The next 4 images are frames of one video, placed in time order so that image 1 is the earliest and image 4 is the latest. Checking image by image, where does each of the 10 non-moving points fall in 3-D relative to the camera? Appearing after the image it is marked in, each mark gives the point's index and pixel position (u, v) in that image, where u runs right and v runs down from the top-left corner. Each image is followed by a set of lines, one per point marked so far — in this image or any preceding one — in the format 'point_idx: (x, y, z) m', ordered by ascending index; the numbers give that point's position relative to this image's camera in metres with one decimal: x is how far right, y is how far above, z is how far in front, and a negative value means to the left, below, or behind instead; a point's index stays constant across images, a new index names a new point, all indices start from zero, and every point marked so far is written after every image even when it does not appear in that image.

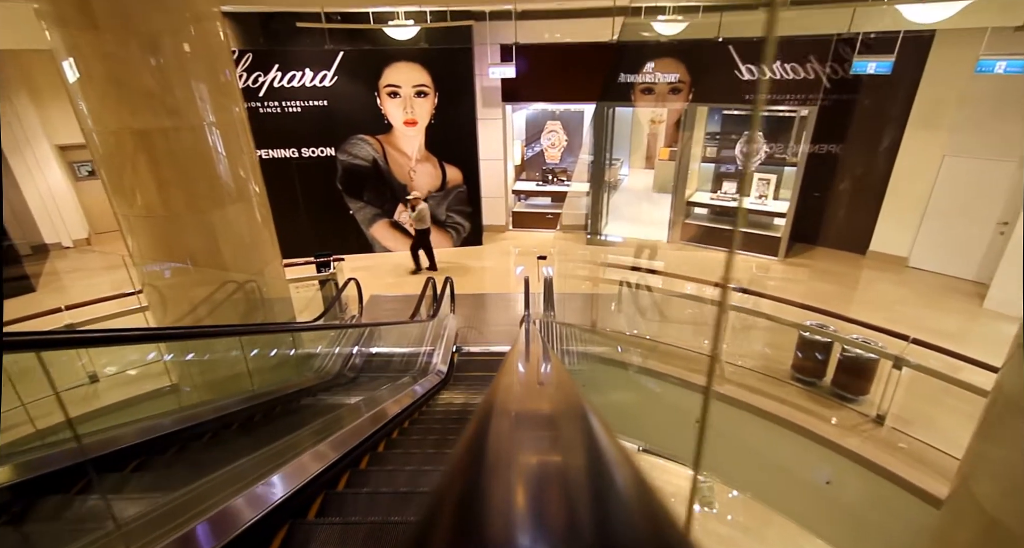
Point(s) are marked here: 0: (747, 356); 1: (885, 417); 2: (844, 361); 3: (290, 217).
0: (+2.6, -0.9, +4.9) m
1: (+3.3, -1.3, +3.9) m
2: (+3.1, -0.8, +4.2) m
3: (-3.5, +0.9, +7.0) m
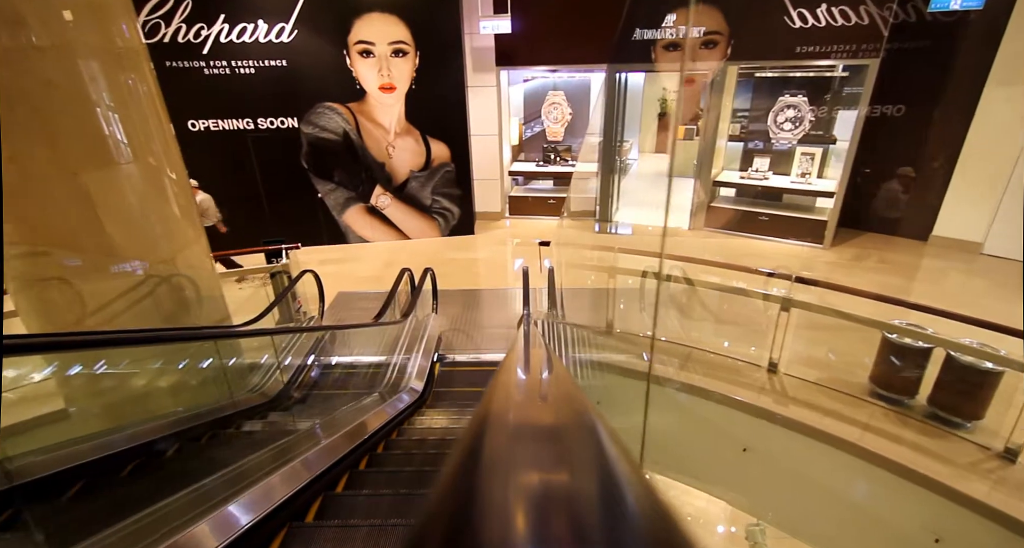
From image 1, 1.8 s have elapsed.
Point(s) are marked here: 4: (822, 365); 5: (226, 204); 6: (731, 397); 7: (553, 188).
0: (+2.6, -0.8, +3.9) m
1: (+3.3, -1.2, +2.9) m
2: (+3.1, -0.7, +3.1) m
3: (-3.6, +1.0, +6.0) m
4: (+2.7, -0.8, +3.8) m
5: (-3.8, +1.0, +5.9) m
6: (+1.8, -1.0, +3.7) m
7: (+0.7, +1.5, +7.8) m
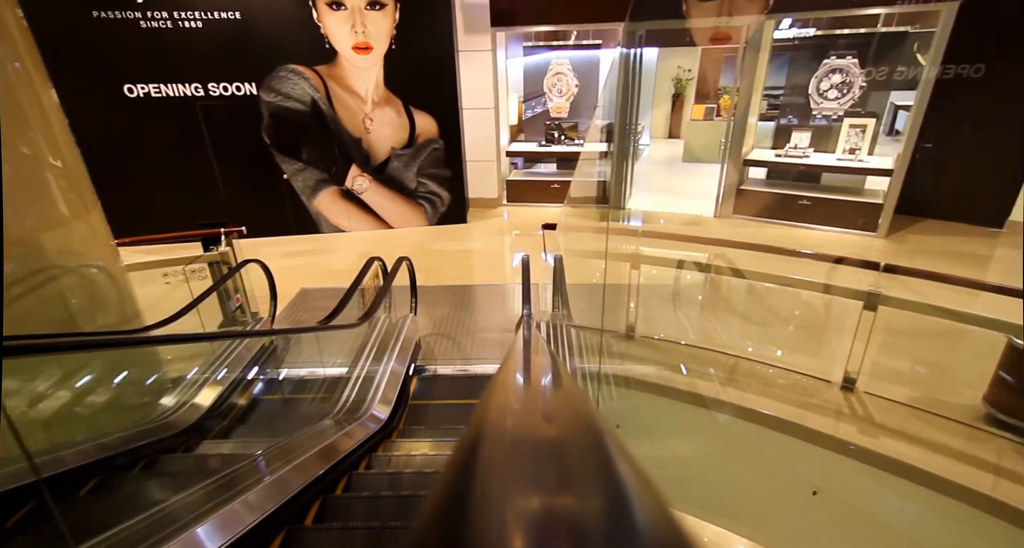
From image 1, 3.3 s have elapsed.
0: (+2.6, -0.7, +3.0) m
1: (+3.2, -1.1, +2.0) m
2: (+3.1, -0.6, +2.3) m
3: (-3.6, +1.1, +5.1) m
4: (+2.7, -0.7, +3.0) m
5: (-3.8, +1.0, +5.1) m
6: (+1.8, -1.0, +2.8) m
7: (+0.7, +1.6, +6.9) m
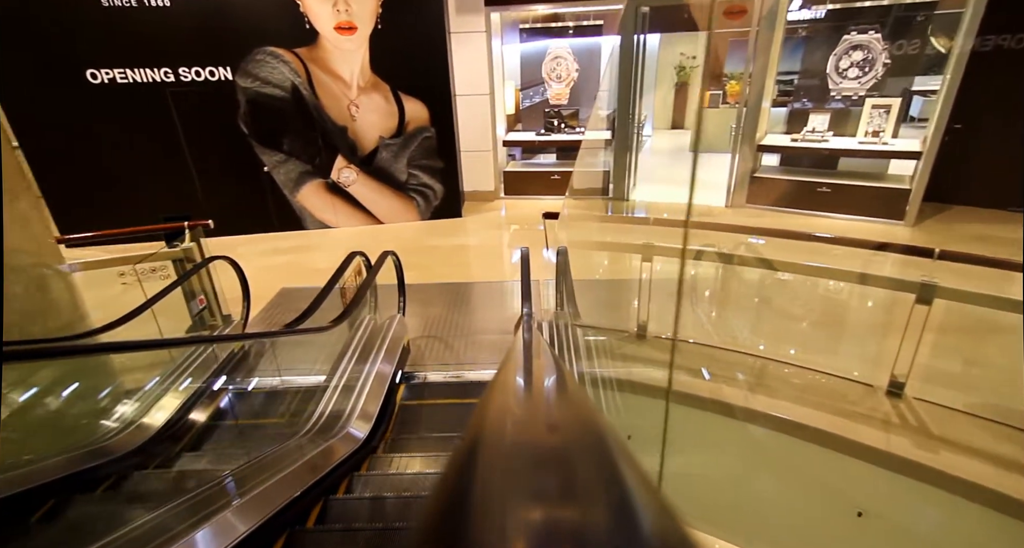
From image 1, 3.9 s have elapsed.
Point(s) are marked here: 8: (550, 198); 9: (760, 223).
0: (+2.6, -0.7, +2.7) m
1: (+3.2, -1.0, +1.6) m
2: (+3.1, -0.6, +1.9) m
3: (-3.6, +1.0, +4.8) m
4: (+2.7, -0.6, +2.6) m
5: (-3.9, +1.0, +4.7) m
6: (+1.8, -0.9, +2.5) m
7: (+0.7, +1.6, +6.5) m
8: (+0.5, +1.1, +6.4) m
9: (+2.8, +0.6, +5.0) m
